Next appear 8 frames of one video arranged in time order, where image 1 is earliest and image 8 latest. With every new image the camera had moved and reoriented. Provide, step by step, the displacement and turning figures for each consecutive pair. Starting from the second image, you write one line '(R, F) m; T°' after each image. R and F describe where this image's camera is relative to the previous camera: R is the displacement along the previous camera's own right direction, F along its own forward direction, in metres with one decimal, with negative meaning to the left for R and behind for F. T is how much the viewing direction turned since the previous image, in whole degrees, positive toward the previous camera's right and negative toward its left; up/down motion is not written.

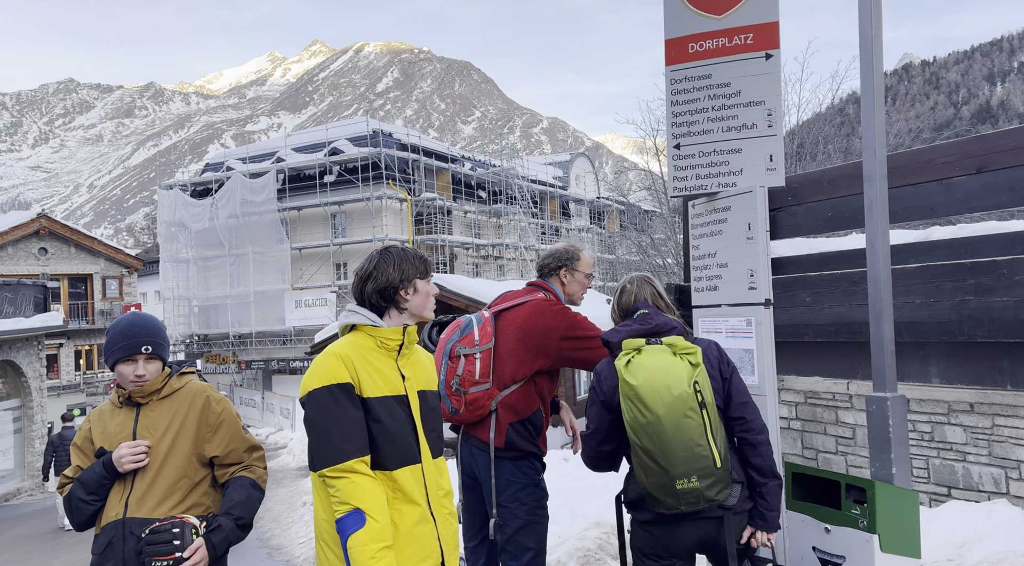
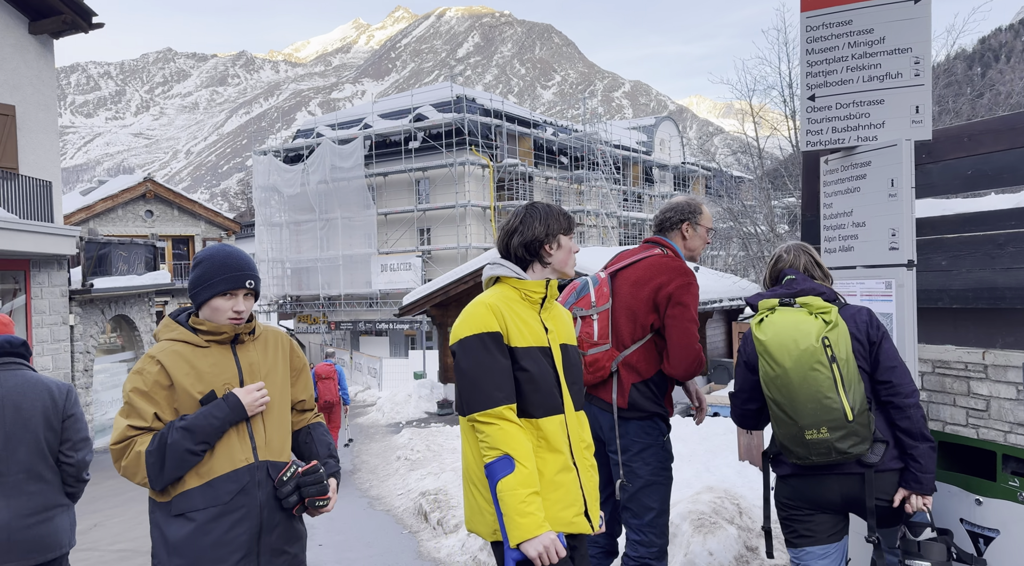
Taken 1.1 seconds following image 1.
(-0.2, 0.0) m; -6°
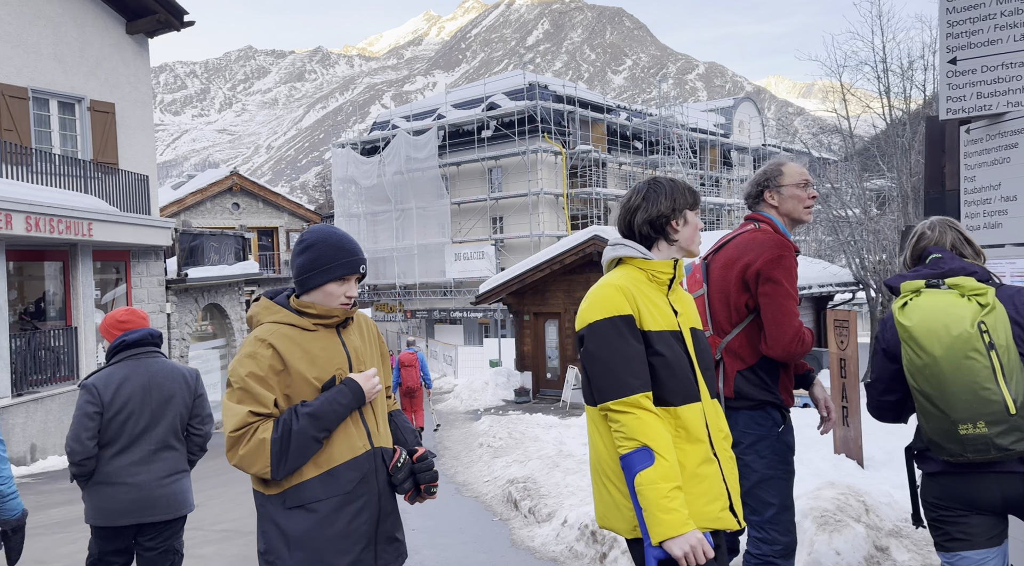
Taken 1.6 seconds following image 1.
(-0.2, +0.1) m; -6°
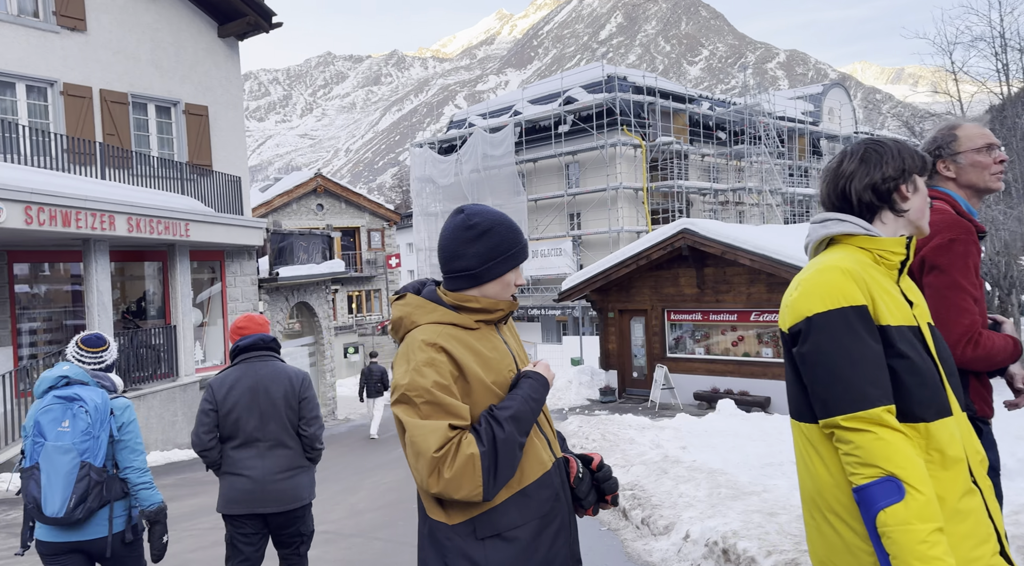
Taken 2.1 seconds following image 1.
(-0.3, +0.4) m; -6°
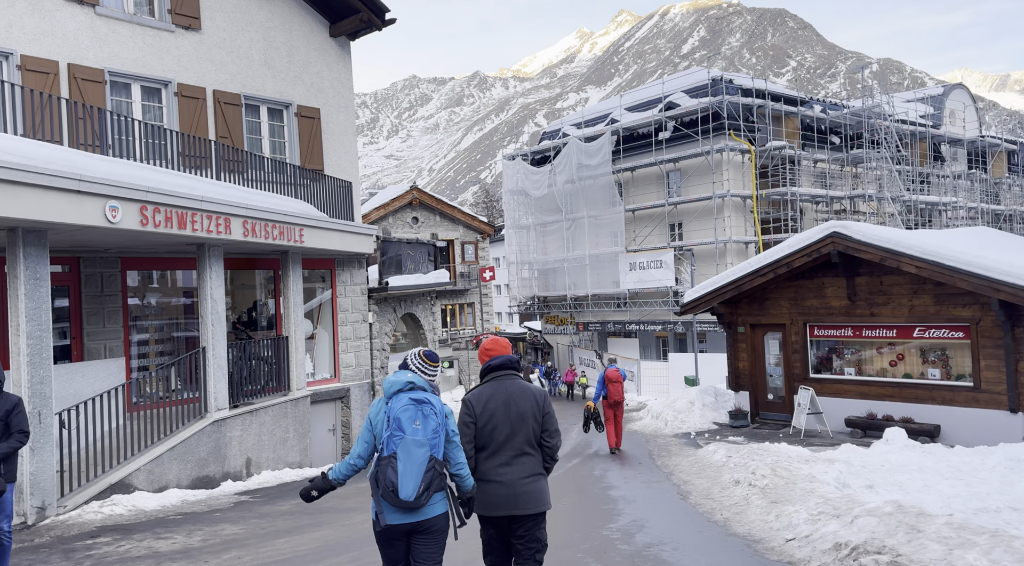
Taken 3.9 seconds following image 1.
(-0.9, +1.2) m; -6°
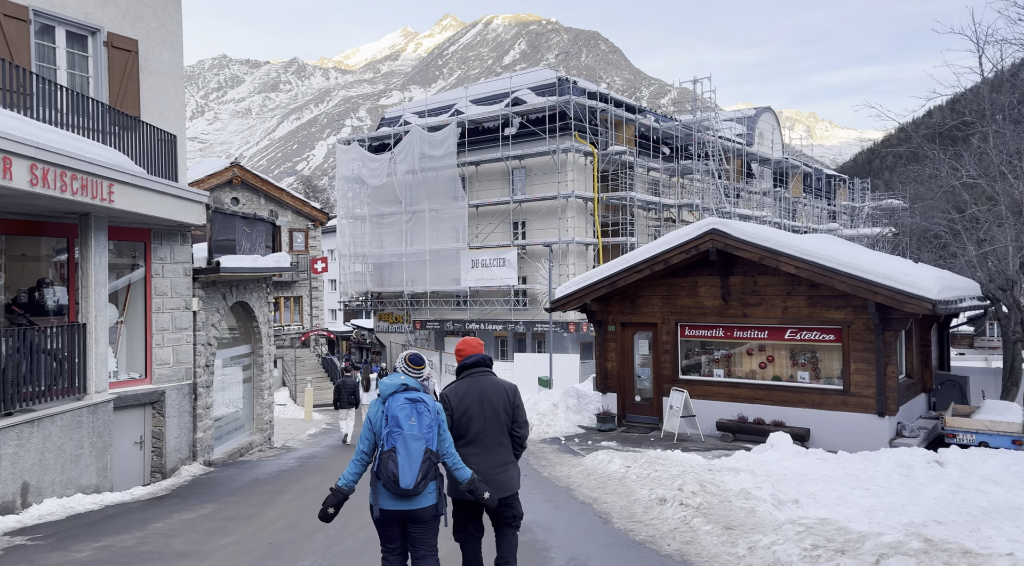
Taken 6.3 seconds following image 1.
(-0.8, +1.8) m; +14°
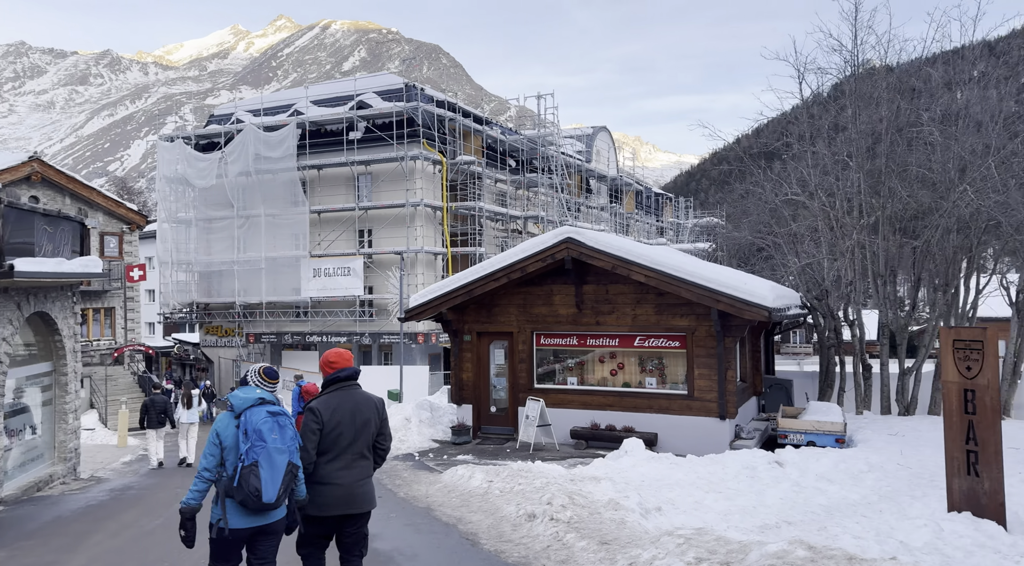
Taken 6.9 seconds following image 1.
(-0.2, +0.5) m; +12°
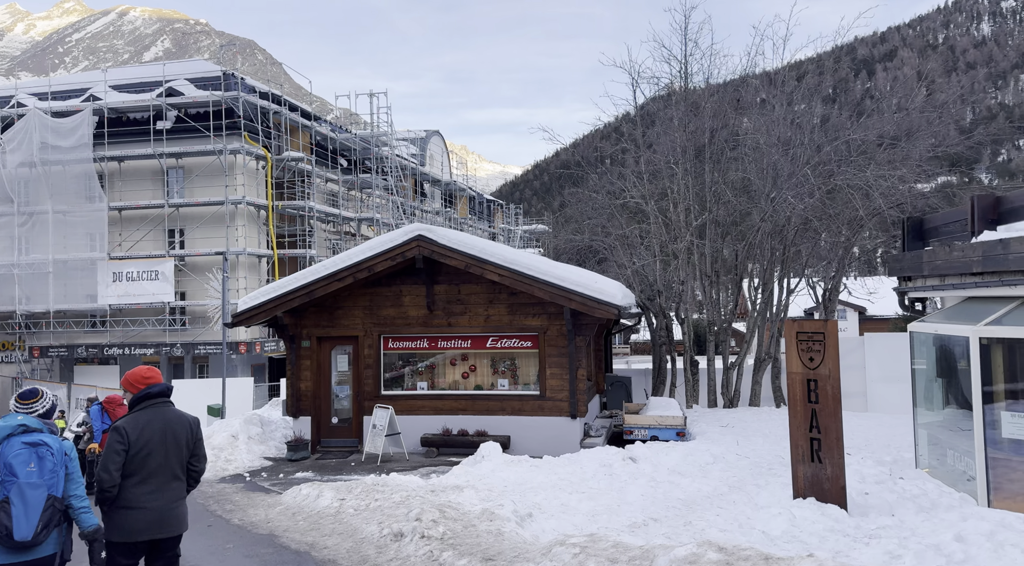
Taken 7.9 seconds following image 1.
(-0.4, +0.7) m; +14°
